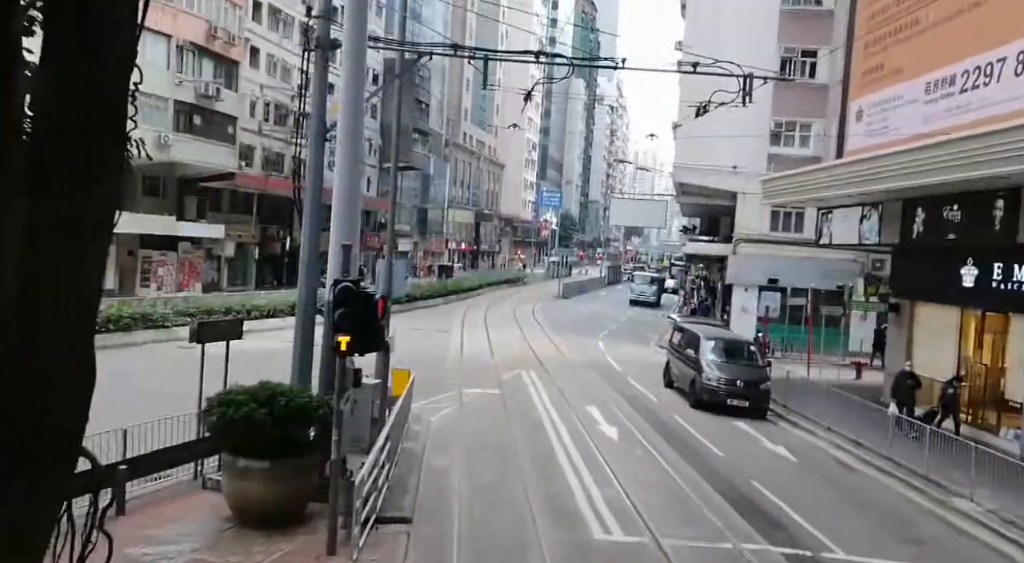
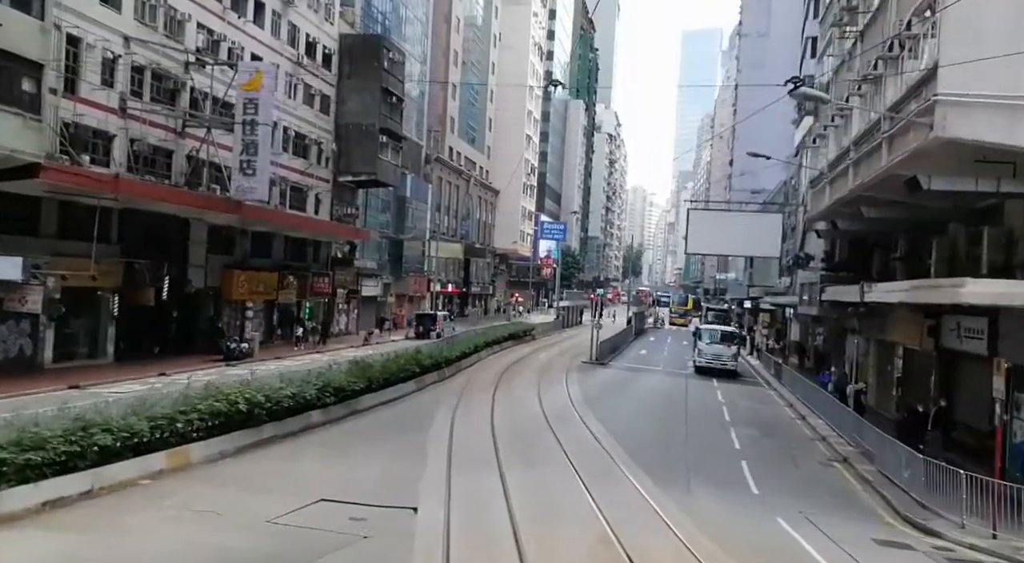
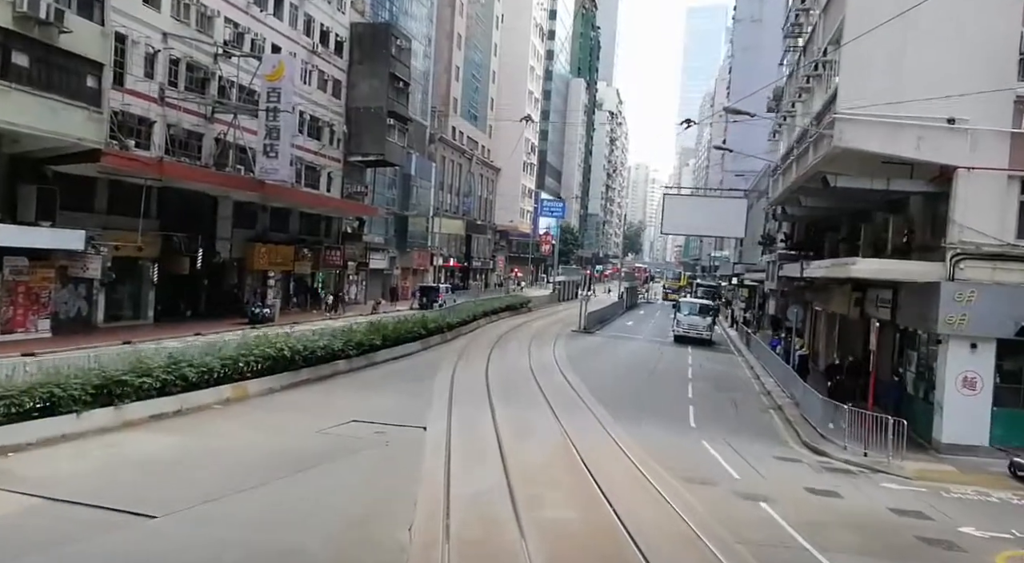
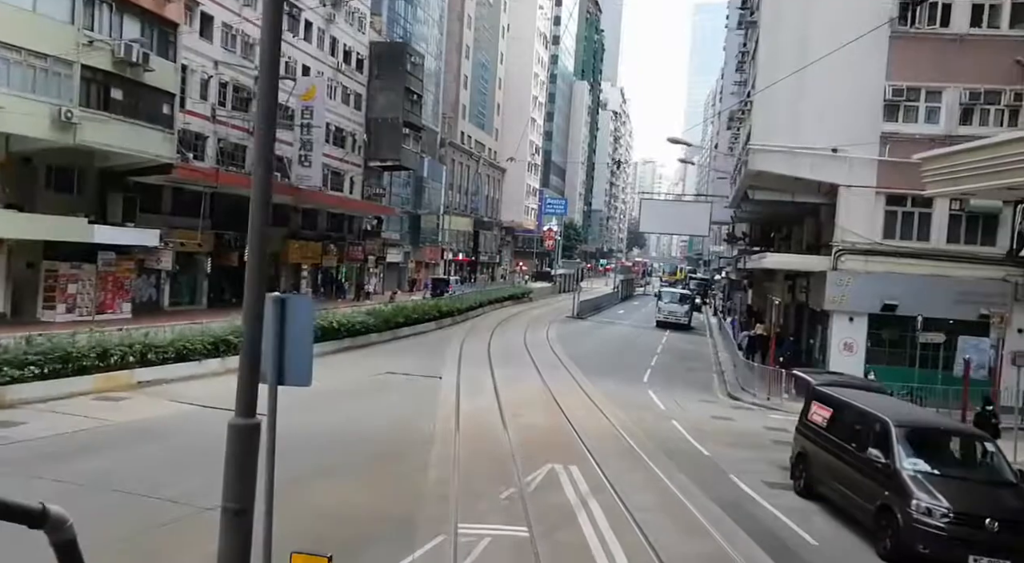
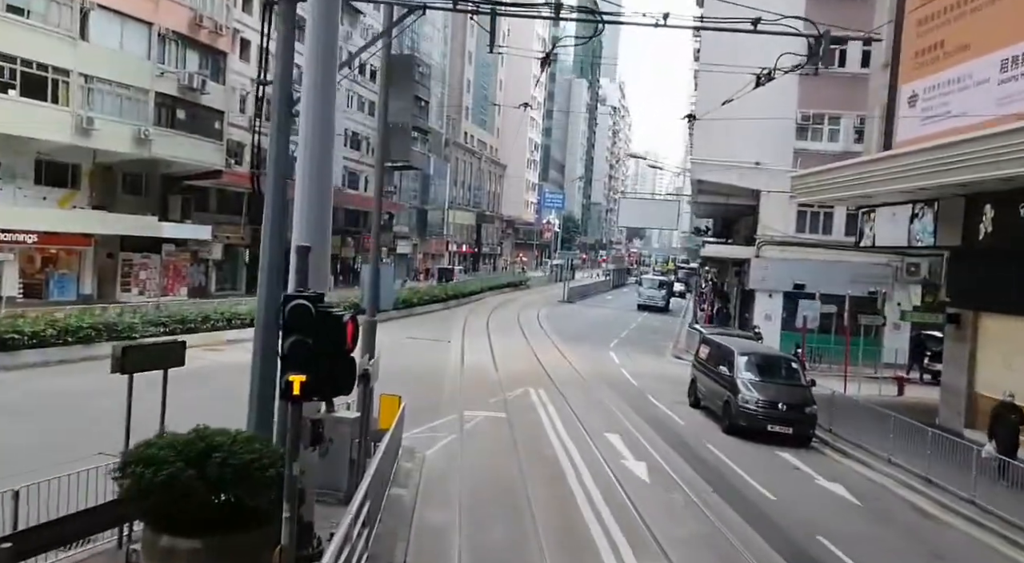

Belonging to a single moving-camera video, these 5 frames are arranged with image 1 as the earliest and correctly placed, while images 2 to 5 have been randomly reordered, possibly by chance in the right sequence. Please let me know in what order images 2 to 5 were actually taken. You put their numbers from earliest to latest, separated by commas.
5, 4, 3, 2
